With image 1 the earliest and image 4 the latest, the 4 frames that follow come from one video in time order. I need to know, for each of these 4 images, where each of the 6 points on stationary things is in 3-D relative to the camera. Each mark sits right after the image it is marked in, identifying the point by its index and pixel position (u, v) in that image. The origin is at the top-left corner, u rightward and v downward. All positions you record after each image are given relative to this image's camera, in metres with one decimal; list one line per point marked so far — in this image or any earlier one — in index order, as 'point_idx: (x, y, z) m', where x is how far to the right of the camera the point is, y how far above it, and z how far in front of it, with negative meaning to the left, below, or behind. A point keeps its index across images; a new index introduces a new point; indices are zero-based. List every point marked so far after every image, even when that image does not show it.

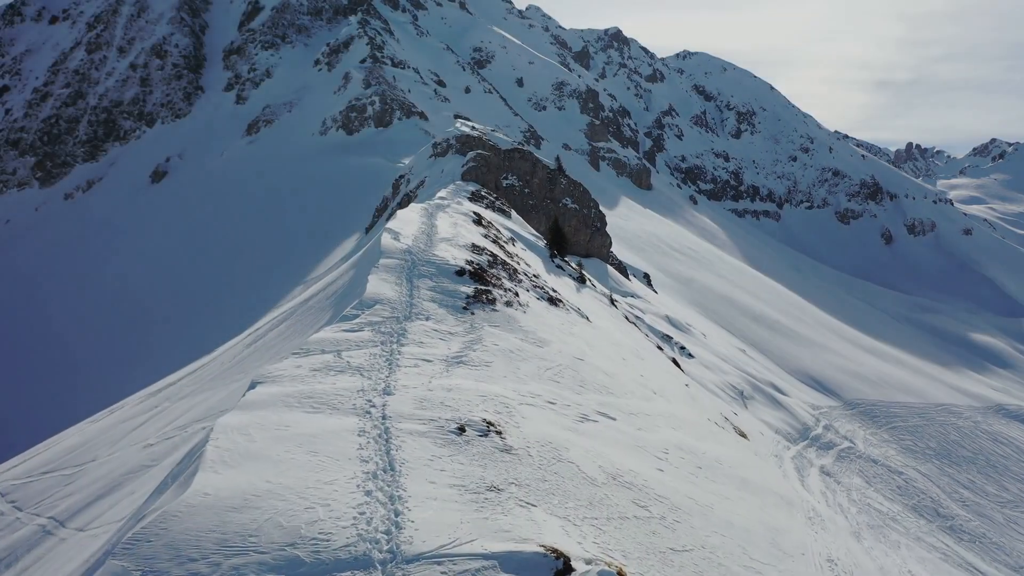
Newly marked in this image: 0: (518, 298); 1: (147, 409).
0: (+0.2, -0.3, +17.7) m
1: (-11.4, -3.8, +16.8) m
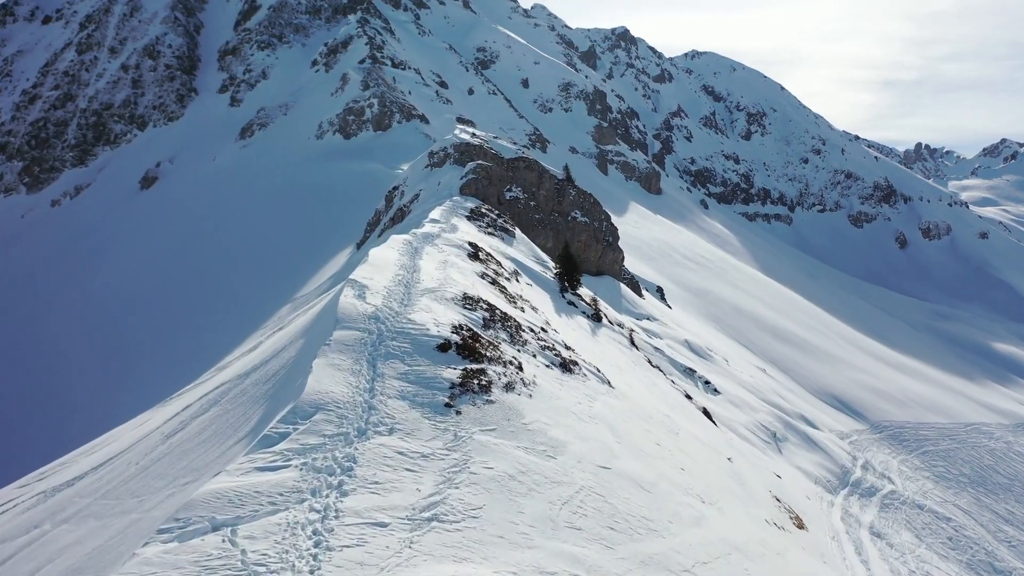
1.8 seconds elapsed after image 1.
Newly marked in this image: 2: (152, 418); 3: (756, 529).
0: (+0.2, -2.1, +13.5) m
1: (-11.4, -5.5, +12.7) m
2: (-12.9, -4.7, +19.5) m
3: (+6.1, -6.1, +13.7) m
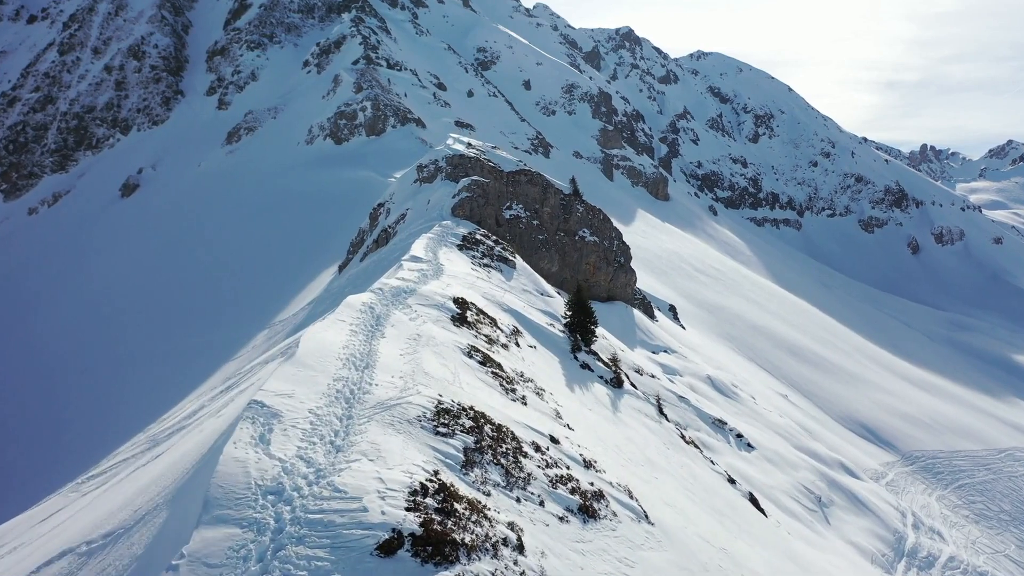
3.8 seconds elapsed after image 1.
0: (+0.2, -4.2, +8.5) m
1: (-11.5, -7.6, +7.8) m
2: (-13.0, -6.7, +14.6) m
3: (+6.1, -8.1, +8.7) m
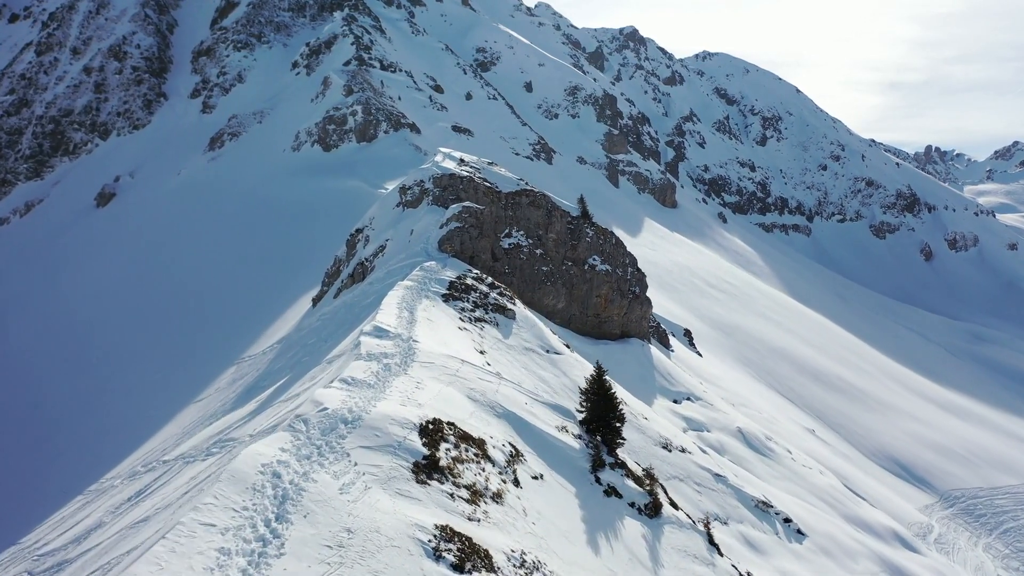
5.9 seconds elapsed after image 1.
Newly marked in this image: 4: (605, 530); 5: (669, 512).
0: (+0.1, -6.6, +3.2) m
1: (-11.6, -10.0, +2.5) m
2: (-13.1, -9.1, +9.3) m
3: (+6.0, -10.5, +3.4) m
4: (+2.2, -5.5, +12.6) m
5: (+4.3, -6.2, +15.0) m
